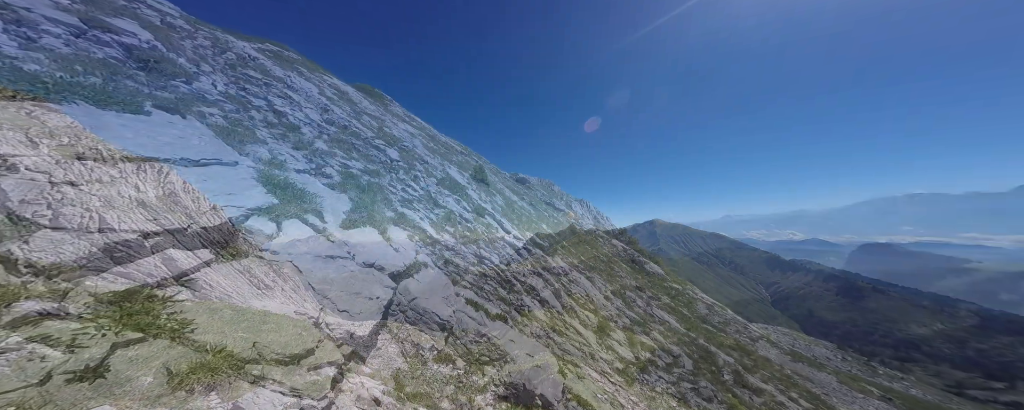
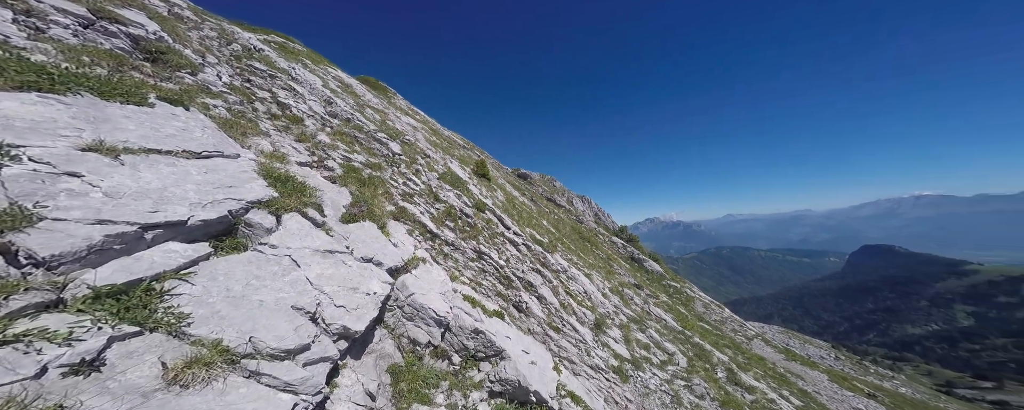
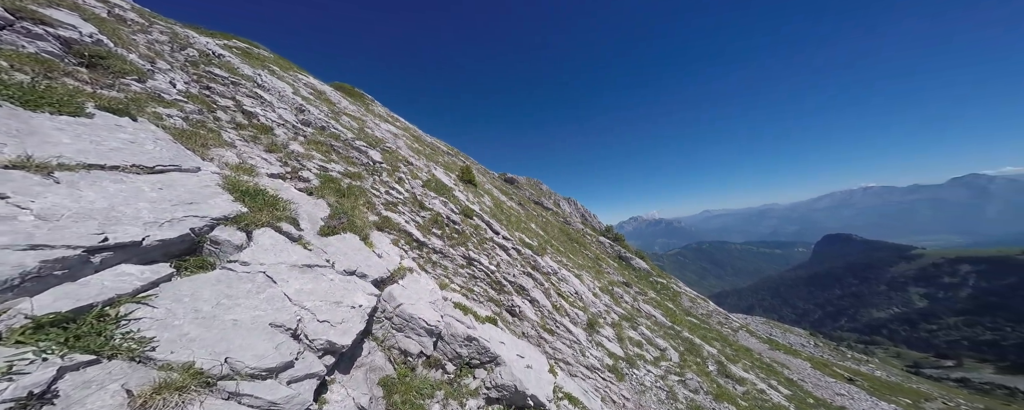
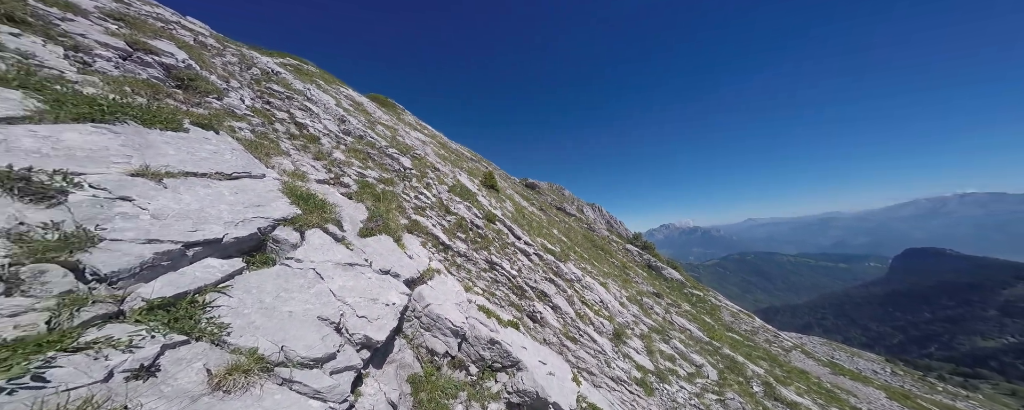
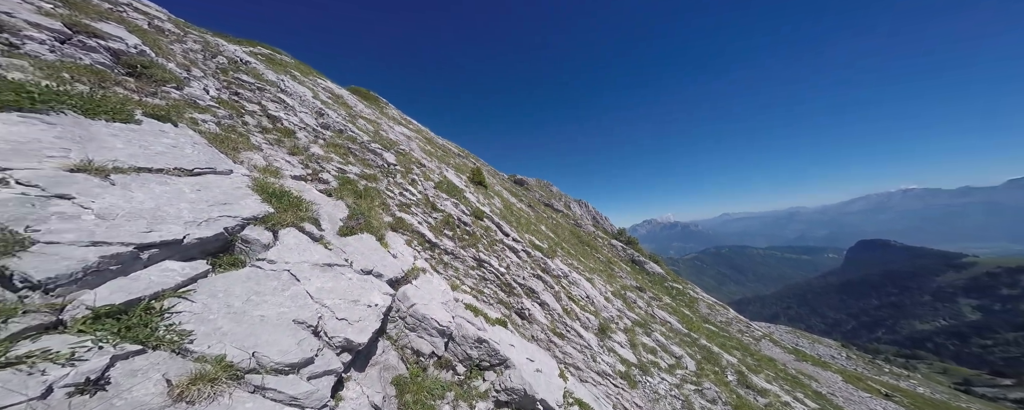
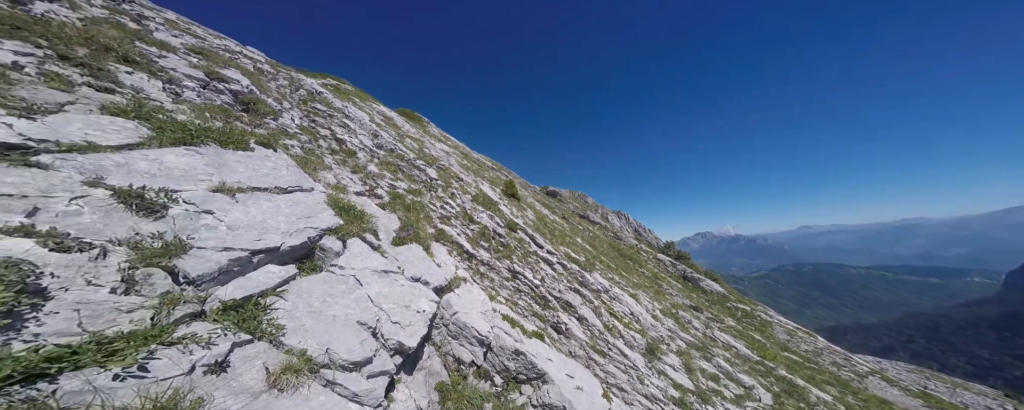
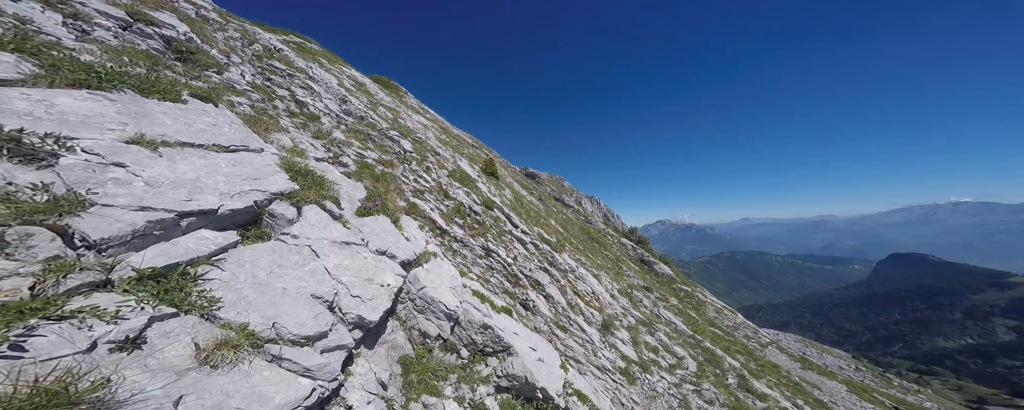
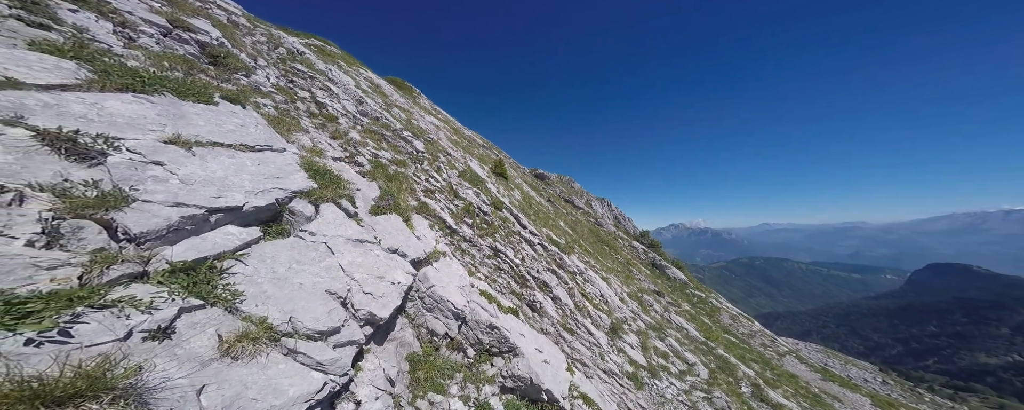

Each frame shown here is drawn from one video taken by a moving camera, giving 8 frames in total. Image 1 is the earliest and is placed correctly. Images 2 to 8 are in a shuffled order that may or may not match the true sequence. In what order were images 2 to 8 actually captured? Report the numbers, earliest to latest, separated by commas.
7, 8, 2, 3, 5, 4, 6
